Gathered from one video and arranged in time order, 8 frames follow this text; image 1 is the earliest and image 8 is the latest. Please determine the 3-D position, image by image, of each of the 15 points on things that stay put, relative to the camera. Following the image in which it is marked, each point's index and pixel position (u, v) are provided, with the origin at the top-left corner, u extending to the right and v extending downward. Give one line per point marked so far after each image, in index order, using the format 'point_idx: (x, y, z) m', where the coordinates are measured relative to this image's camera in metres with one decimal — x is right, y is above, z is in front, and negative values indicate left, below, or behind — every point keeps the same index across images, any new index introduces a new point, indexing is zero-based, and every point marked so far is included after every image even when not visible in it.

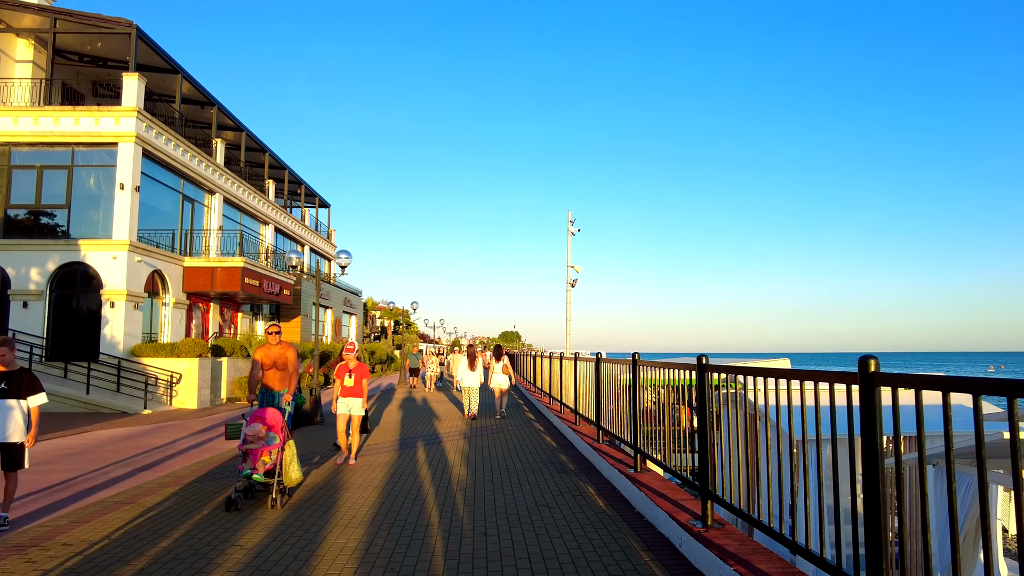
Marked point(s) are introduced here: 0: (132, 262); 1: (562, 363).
0: (-10.7, +0.7, +18.3) m
1: (+1.2, -1.9, +16.5) m
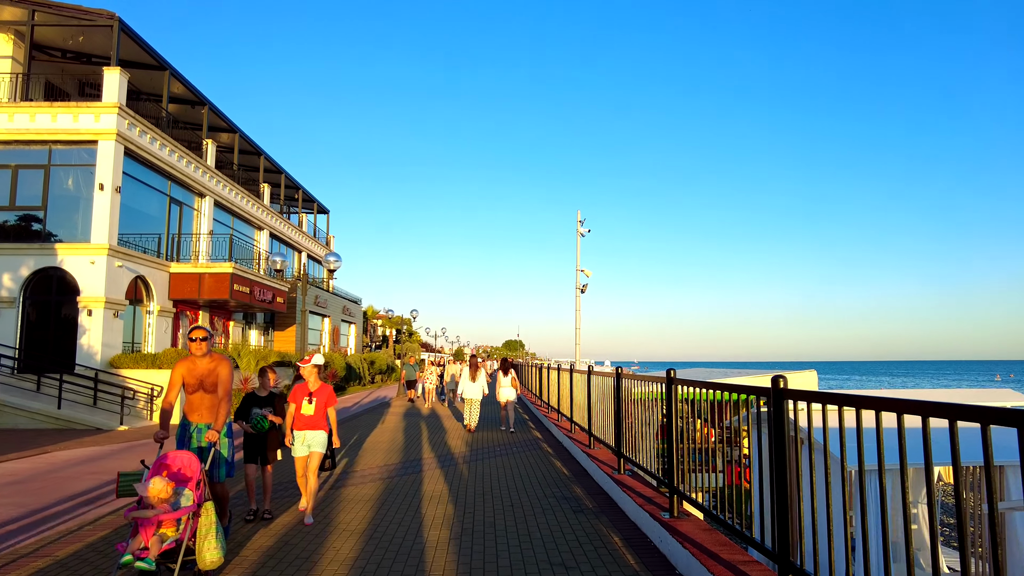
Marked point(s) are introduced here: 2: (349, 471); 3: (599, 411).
0: (-10.6, +0.6, +17.2) m
1: (+1.3, -2.1, +15.3) m
2: (-2.6, -2.8, +10.6) m
3: (+1.6, -2.4, +12.5) m
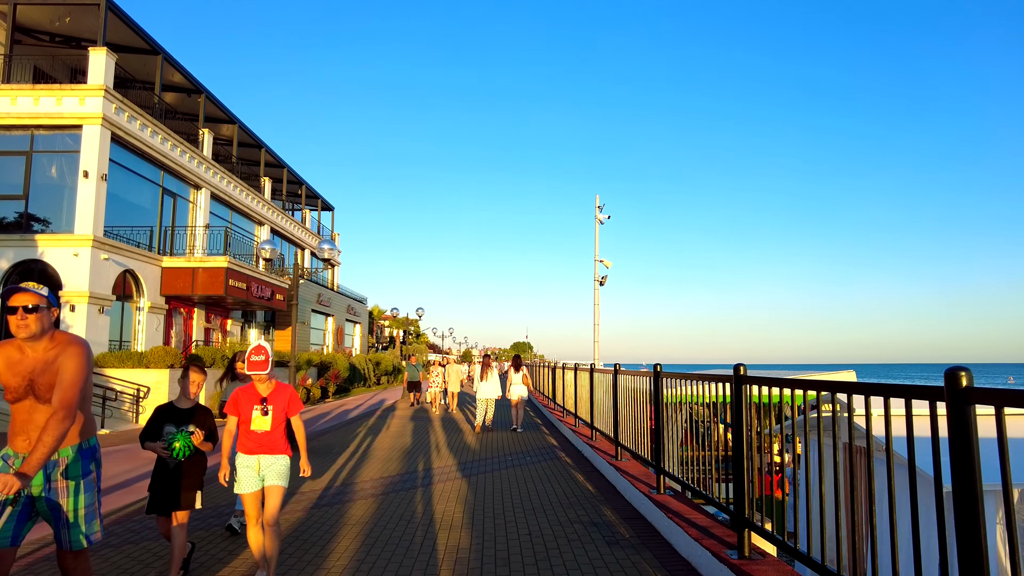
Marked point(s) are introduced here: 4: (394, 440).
0: (-10.3, +0.7, +16.1) m
1: (+1.6, -1.9, +14.1) m
2: (-2.4, -2.6, +9.4) m
3: (+1.8, -2.2, +11.2) m
4: (-2.2, -2.9, +12.5) m
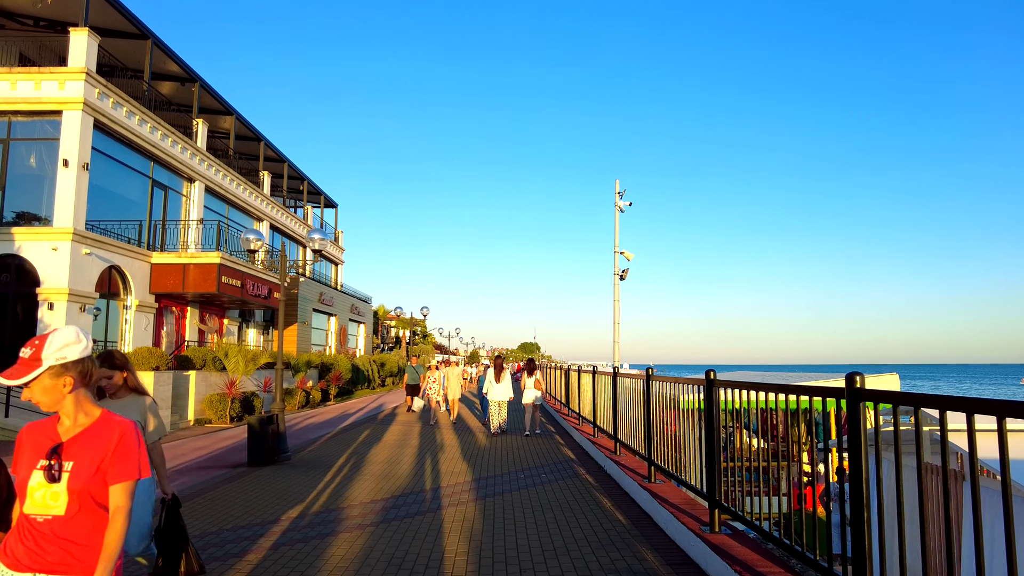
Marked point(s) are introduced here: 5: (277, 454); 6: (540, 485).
0: (-10.1, +0.8, +15.1) m
1: (+1.8, -1.8, +12.9) m
2: (-2.3, -2.6, +8.3) m
3: (+2.0, -2.1, +10.1) m
4: (-2.0, -2.8, +11.4) m
5: (-3.6, -2.5, +9.8) m
6: (+0.4, -2.9, +9.6) m
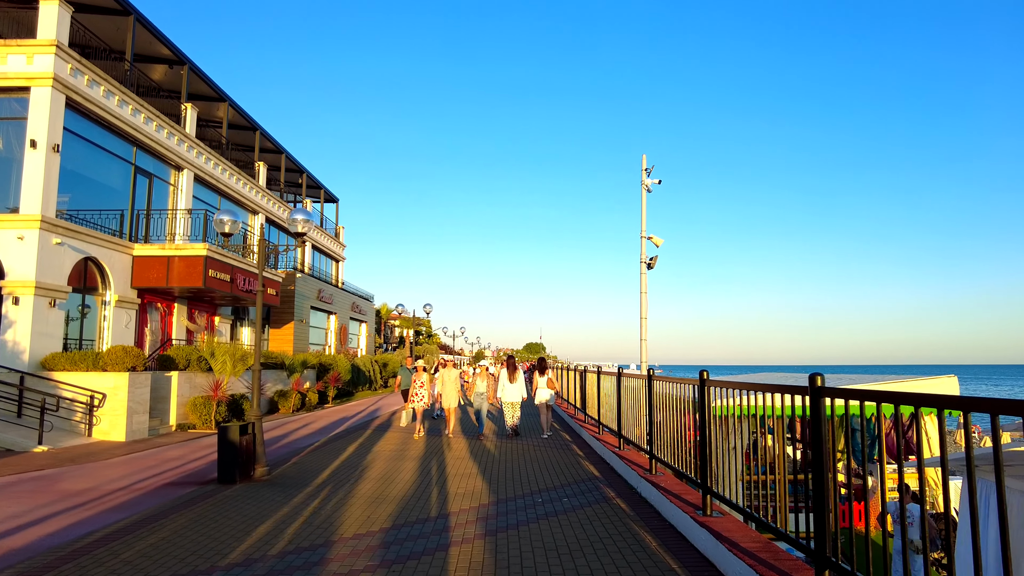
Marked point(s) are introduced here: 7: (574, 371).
0: (-9.9, +0.9, +13.8) m
1: (+2.0, -1.7, +11.6) m
2: (-2.1, -2.4, +7.0) m
3: (+2.2, -2.0, +8.7) m
4: (-1.9, -2.7, +10.0) m
5: (-3.4, -2.4, +8.4) m
6: (+0.6, -2.7, +8.2) m
7: (+1.8, -2.4, +18.8) m
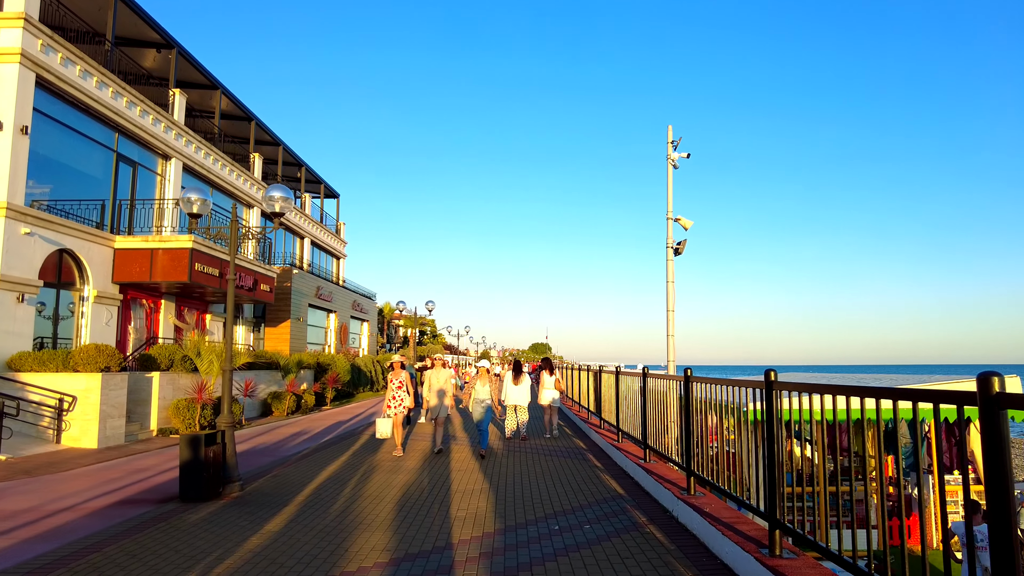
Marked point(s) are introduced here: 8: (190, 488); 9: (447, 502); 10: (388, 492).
0: (-9.7, +1.1, +12.7) m
1: (+2.1, -1.5, +10.4) m
2: (-2.0, -2.3, +5.8) m
3: (+2.3, -1.8, +7.5) m
4: (-1.7, -2.6, +8.8) m
5: (-3.3, -2.2, +7.3) m
6: (+0.7, -2.6, +7.1) m
7: (+2.0, -2.2, +17.6) m
8: (-3.5, -2.2, +7.1) m
9: (-0.8, -2.5, +7.8) m
10: (-1.5, -2.5, +8.2) m
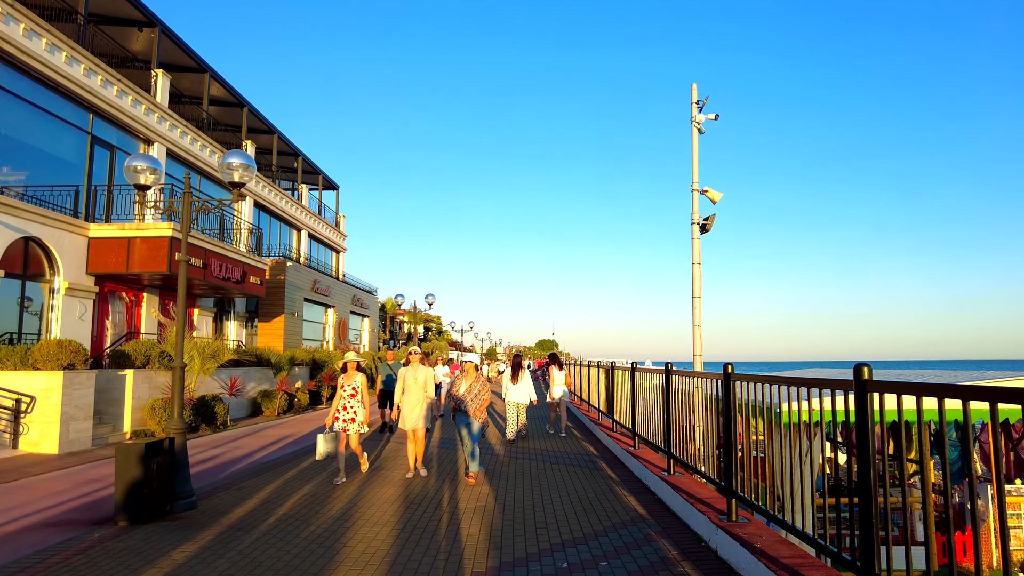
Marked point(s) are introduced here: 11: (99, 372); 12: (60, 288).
0: (-9.7, +1.2, +11.6) m
1: (+2.1, -1.3, +9.2) m
2: (-2.0, -2.1, +4.7) m
3: (+2.3, -1.6, +6.3) m
4: (-1.7, -2.4, +7.7) m
5: (-3.3, -2.1, +6.2) m
6: (+0.7, -2.4, +5.9) m
7: (+2.1, -2.0, +16.4) m
8: (-3.5, -2.0, +5.9) m
9: (-0.8, -2.3, +6.6) m
10: (-1.5, -2.3, +7.1) m
11: (-8.1, -1.6, +12.8) m
12: (-9.8, 0.0, +14.2) m
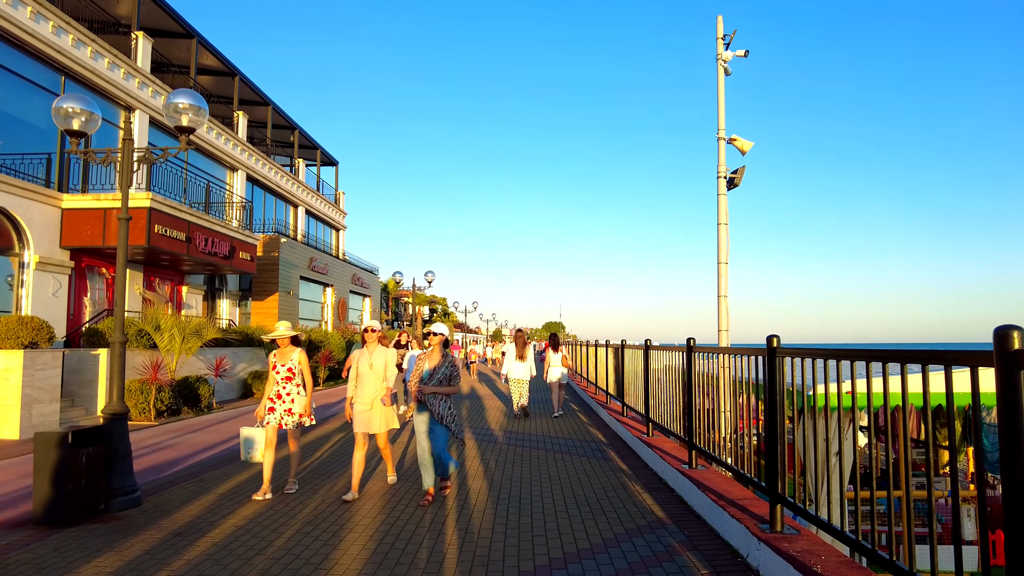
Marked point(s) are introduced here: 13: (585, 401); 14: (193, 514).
0: (-9.7, +1.7, +10.7) m
1: (+2.1, -0.9, +8.2) m
2: (-2.1, -1.8, +3.7) m
3: (+2.2, -1.3, +5.3) m
4: (-1.8, -2.0, +6.8) m
5: (-3.3, -1.7, +5.3) m
6: (+0.6, -2.1, +5.0) m
7: (+2.1, -1.4, +15.4) m
8: (-3.5, -1.7, +5.0) m
9: (-0.8, -2.0, +5.7) m
10: (-1.5, -2.0, +6.2) m
11: (-8.1, -1.2, +12.0) m
12: (-9.8, +0.5, +13.3) m
13: (+1.8, -2.7, +15.1) m
14: (-2.7, -1.9, +5.6) m
